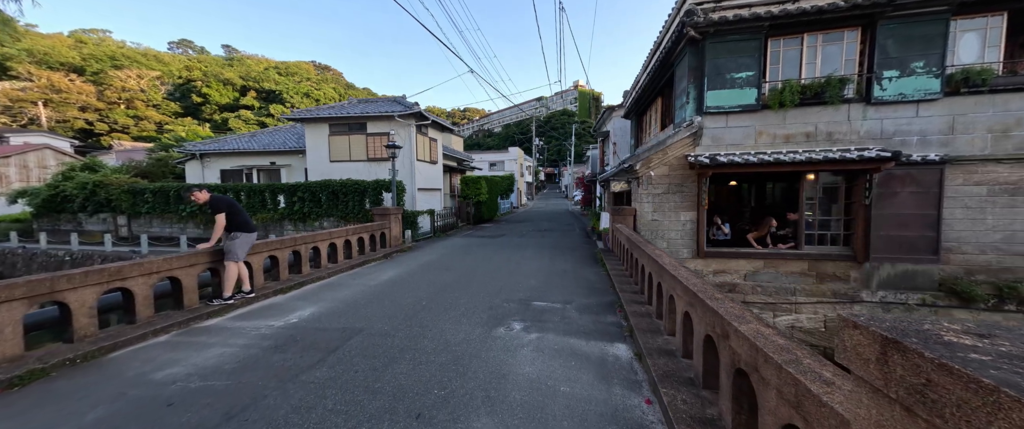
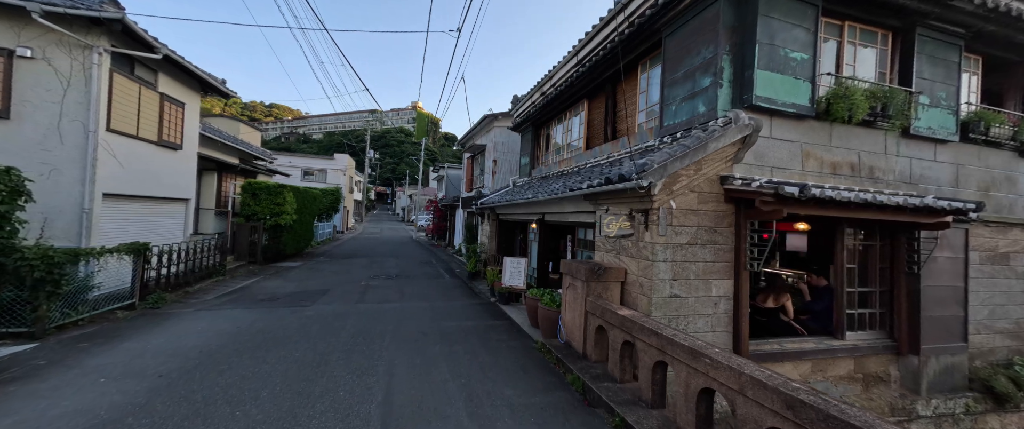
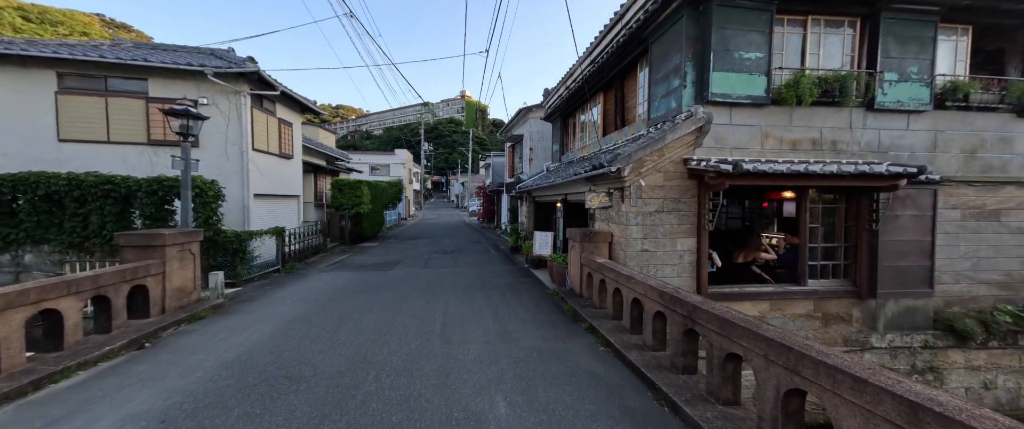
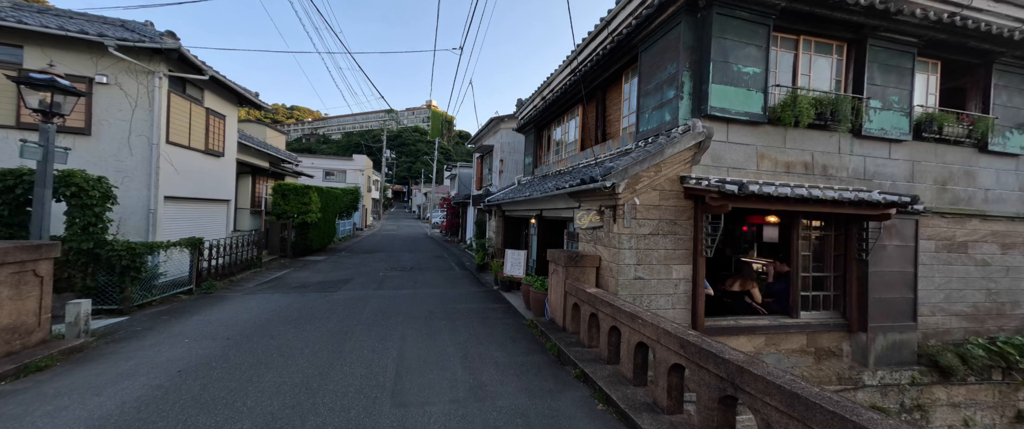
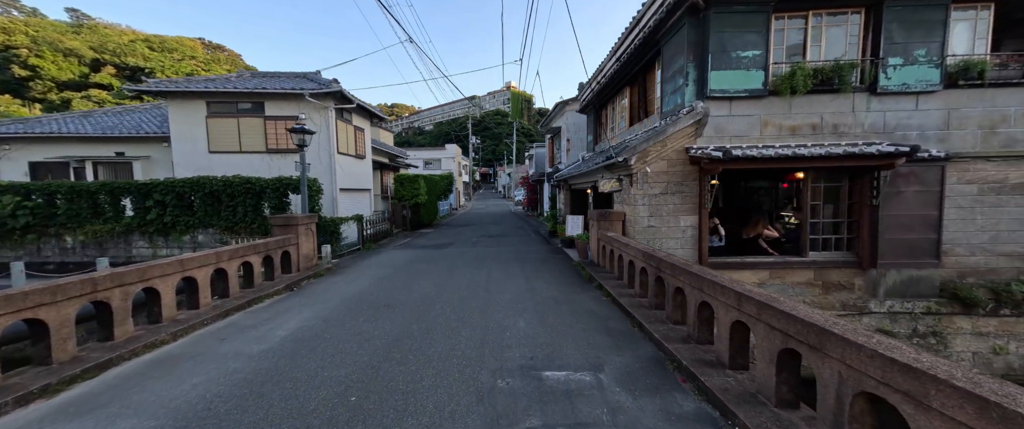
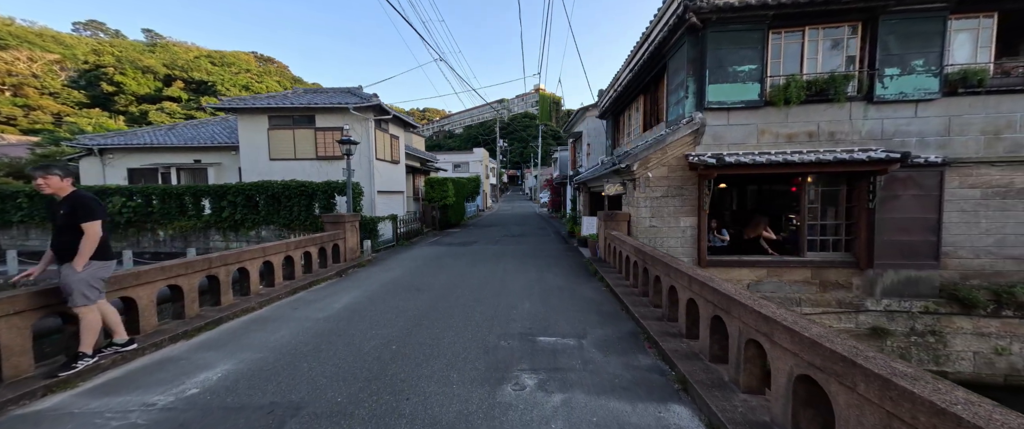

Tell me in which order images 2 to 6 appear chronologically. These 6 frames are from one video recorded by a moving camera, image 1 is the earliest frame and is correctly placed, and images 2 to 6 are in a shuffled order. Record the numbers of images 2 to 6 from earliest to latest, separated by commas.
6, 5, 3, 4, 2
